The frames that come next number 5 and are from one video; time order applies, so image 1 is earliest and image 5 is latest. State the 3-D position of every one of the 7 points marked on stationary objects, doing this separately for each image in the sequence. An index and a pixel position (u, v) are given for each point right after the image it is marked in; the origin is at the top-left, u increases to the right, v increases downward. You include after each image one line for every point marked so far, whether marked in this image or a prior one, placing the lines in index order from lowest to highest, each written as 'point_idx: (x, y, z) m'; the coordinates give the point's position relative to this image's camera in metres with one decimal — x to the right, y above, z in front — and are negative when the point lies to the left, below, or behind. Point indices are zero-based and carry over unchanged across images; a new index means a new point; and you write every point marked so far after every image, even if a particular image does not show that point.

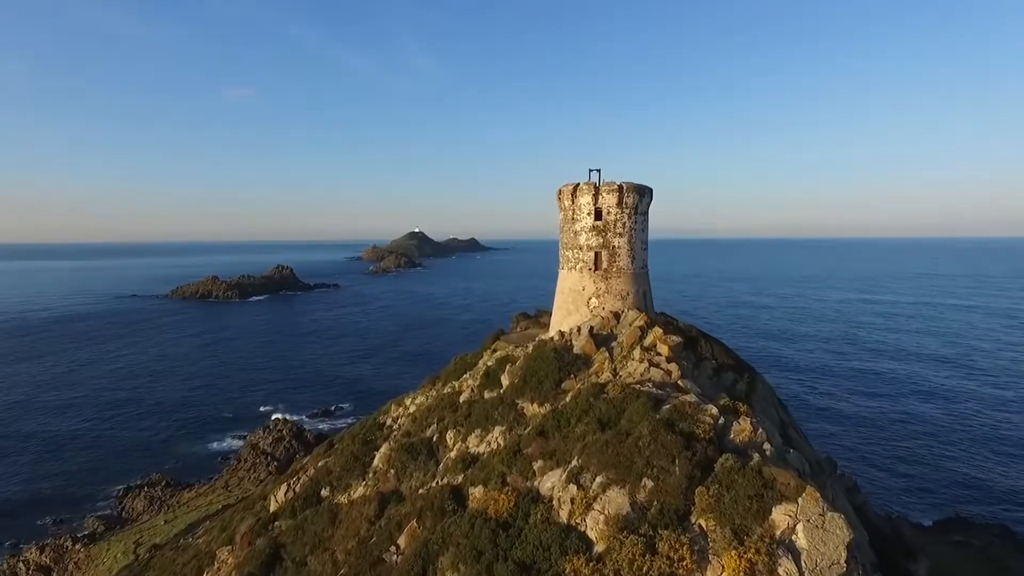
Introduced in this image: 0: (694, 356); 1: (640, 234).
0: (+4.8, -1.8, +15.1) m
1: (+3.8, +1.6, +17.1) m
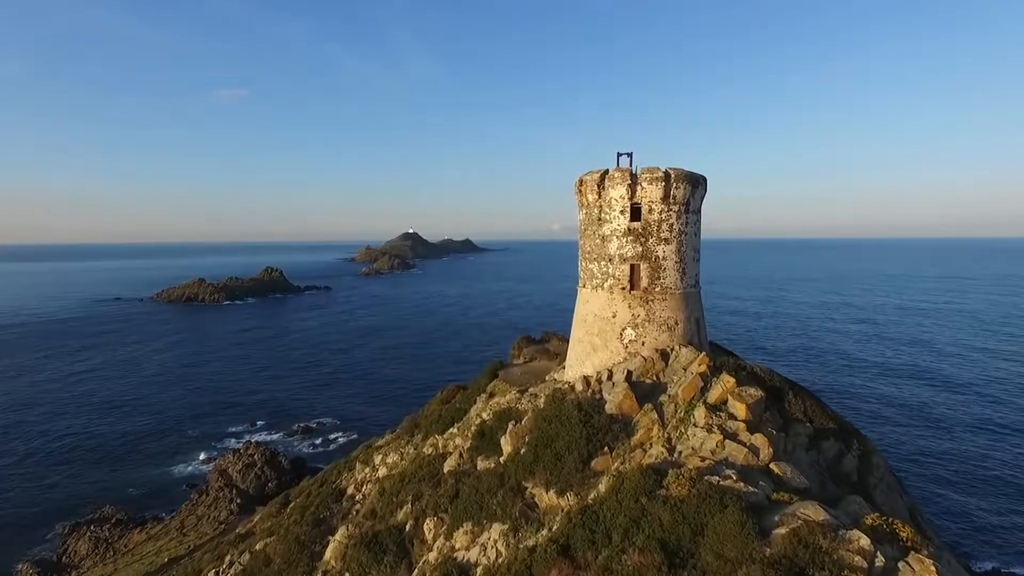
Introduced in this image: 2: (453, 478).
0: (+4.8, -2.4, +10.4) m
1: (+3.8, +1.1, +12.4) m
2: (-1.2, -4.0, +12.0) m
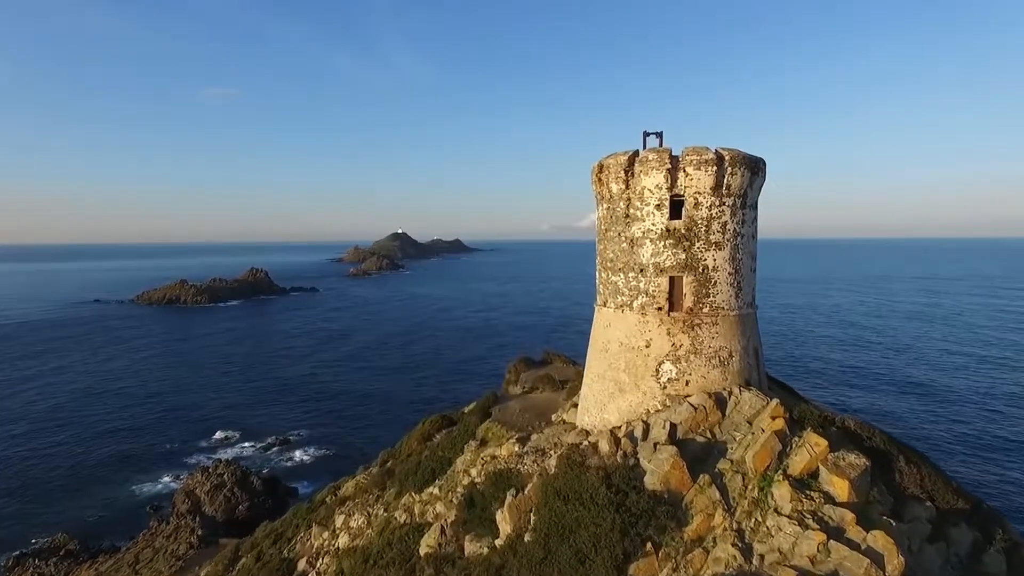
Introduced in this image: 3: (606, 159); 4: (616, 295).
0: (+4.9, -2.7, +7.4) m
1: (+3.8, +0.8, +9.4) m
2: (-1.2, -4.3, +8.9) m
3: (+1.6, +2.1, +9.6) m
4: (+1.7, -0.1, +9.6) m
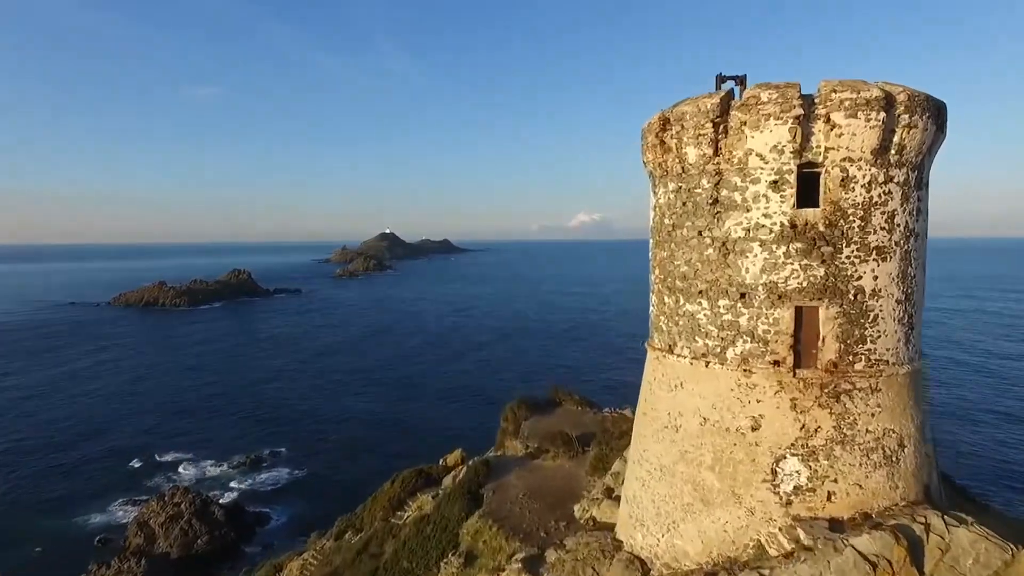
0: (+5.0, -3.0, +3.5) m
1: (+3.9, +0.4, +5.5) m
2: (-1.2, -4.7, +4.9) m
3: (+1.6, +1.8, +5.6) m
4: (+1.8, -0.5, +5.7) m
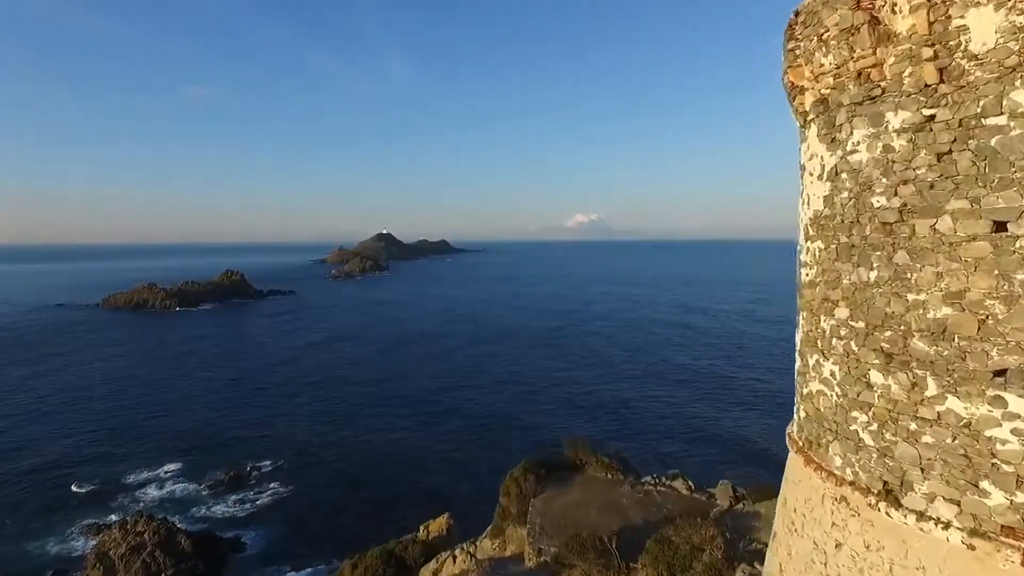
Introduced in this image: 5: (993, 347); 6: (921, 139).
0: (+5.1, -3.3, +0.1) m
1: (+4.0, +0.1, +2.1) m
2: (-1.1, -5.0, +1.5) m
3: (+1.7, +1.5, +2.2) m
4: (+1.9, -0.8, +2.3) m
5: (+1.9, -0.2, +2.2) m
6: (+1.8, +0.7, +2.4) m
